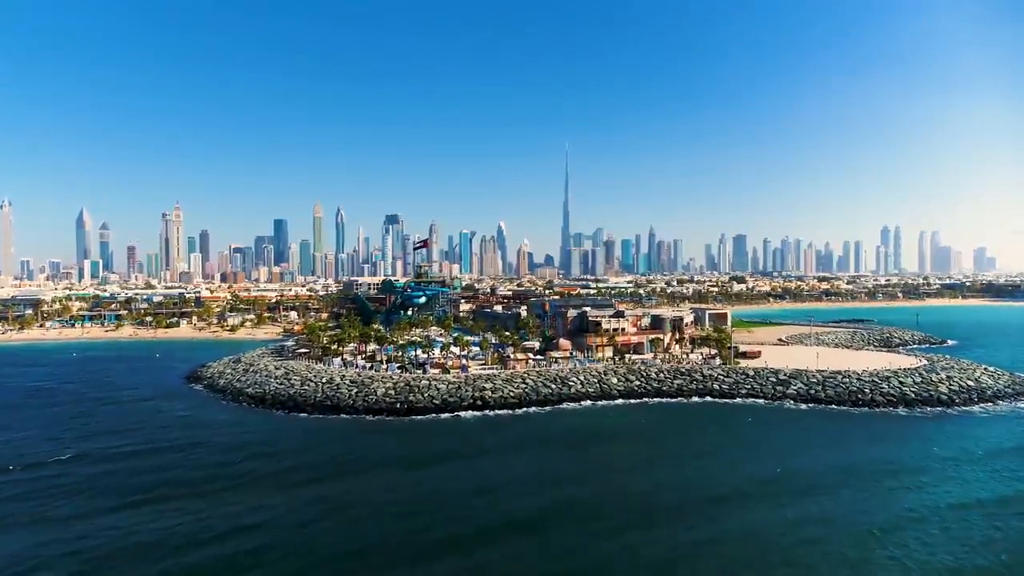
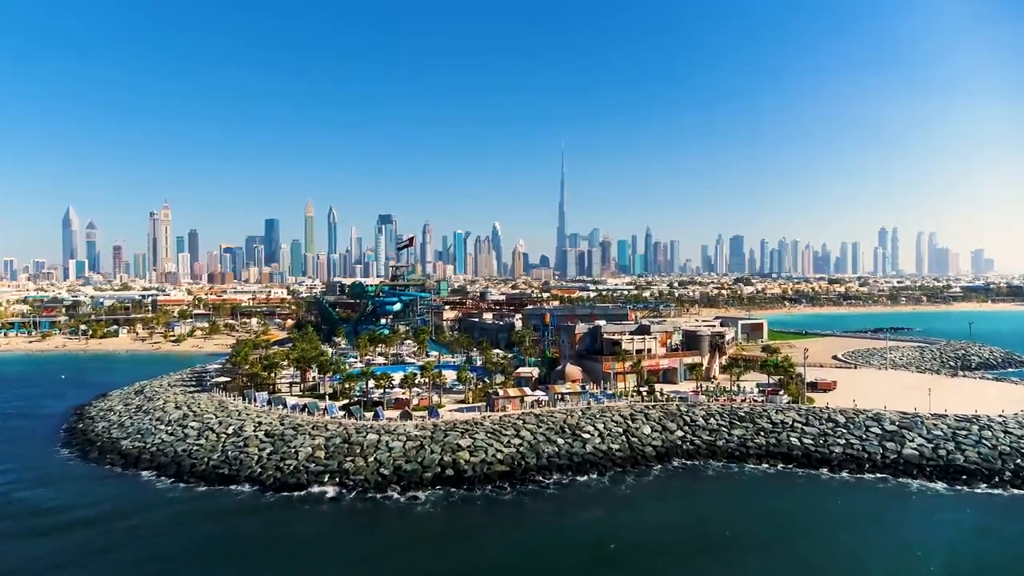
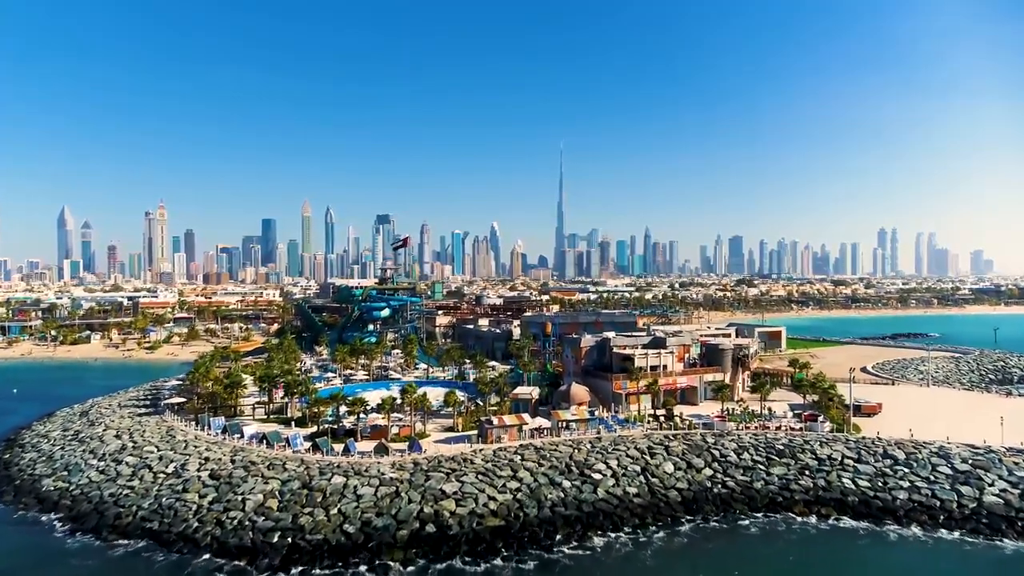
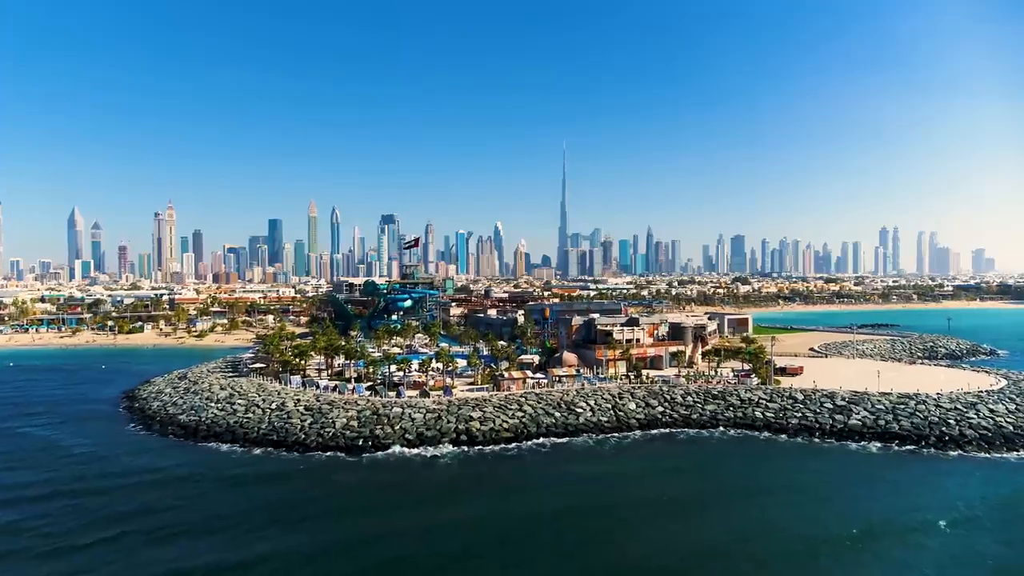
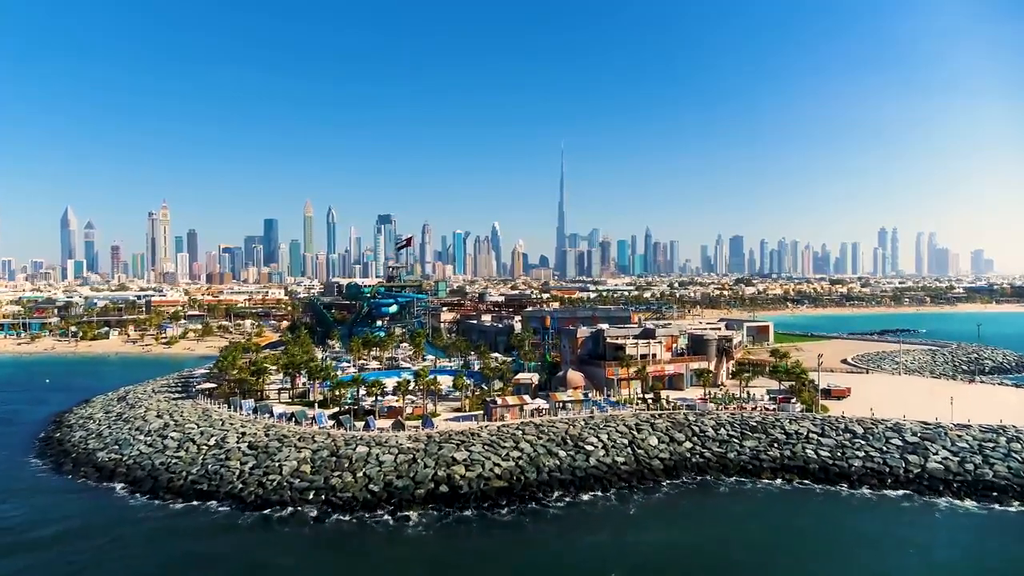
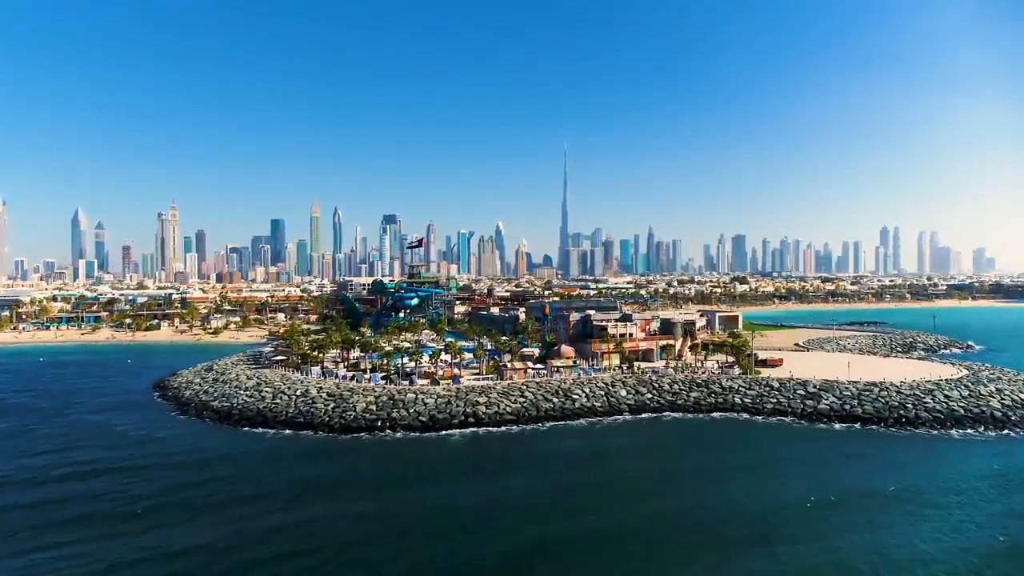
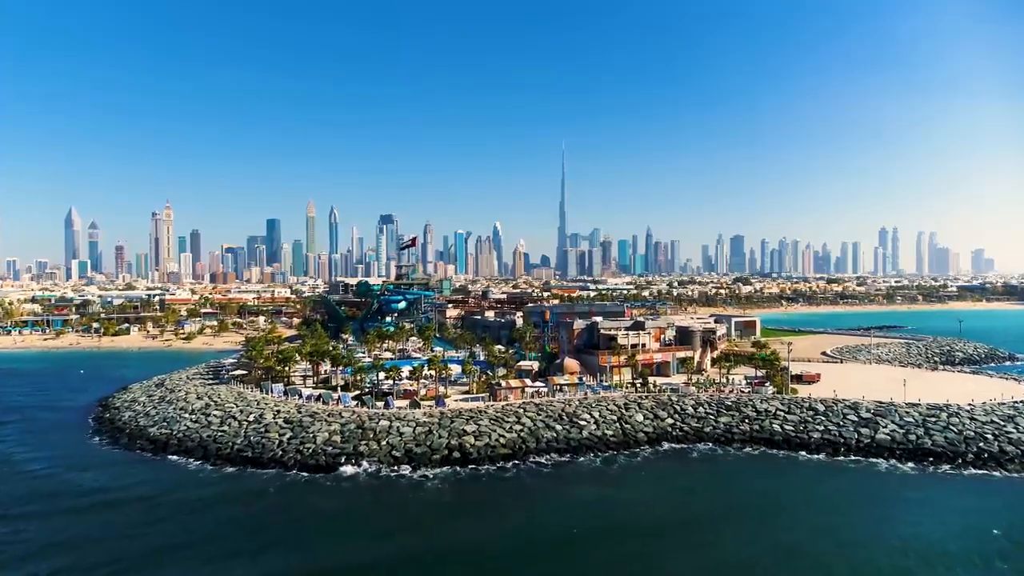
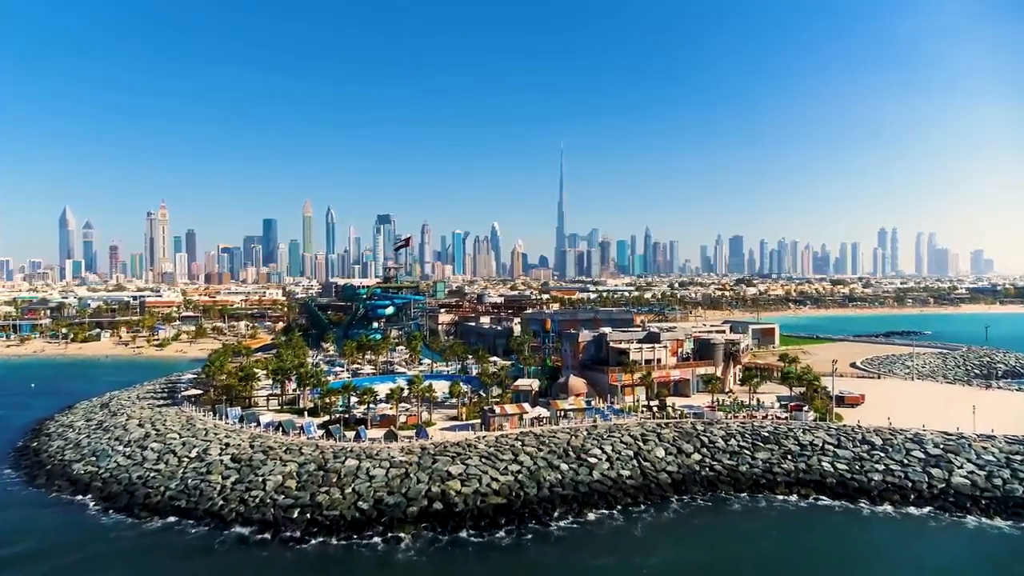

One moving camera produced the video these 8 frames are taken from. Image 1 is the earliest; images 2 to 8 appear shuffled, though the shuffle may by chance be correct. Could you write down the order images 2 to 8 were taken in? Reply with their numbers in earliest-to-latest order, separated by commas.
6, 4, 7, 2, 5, 8, 3
